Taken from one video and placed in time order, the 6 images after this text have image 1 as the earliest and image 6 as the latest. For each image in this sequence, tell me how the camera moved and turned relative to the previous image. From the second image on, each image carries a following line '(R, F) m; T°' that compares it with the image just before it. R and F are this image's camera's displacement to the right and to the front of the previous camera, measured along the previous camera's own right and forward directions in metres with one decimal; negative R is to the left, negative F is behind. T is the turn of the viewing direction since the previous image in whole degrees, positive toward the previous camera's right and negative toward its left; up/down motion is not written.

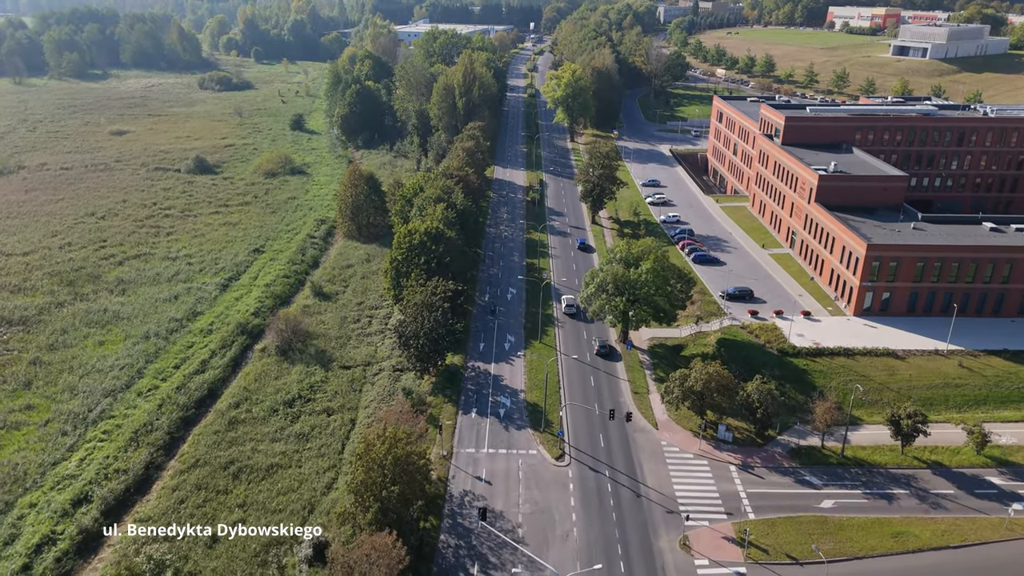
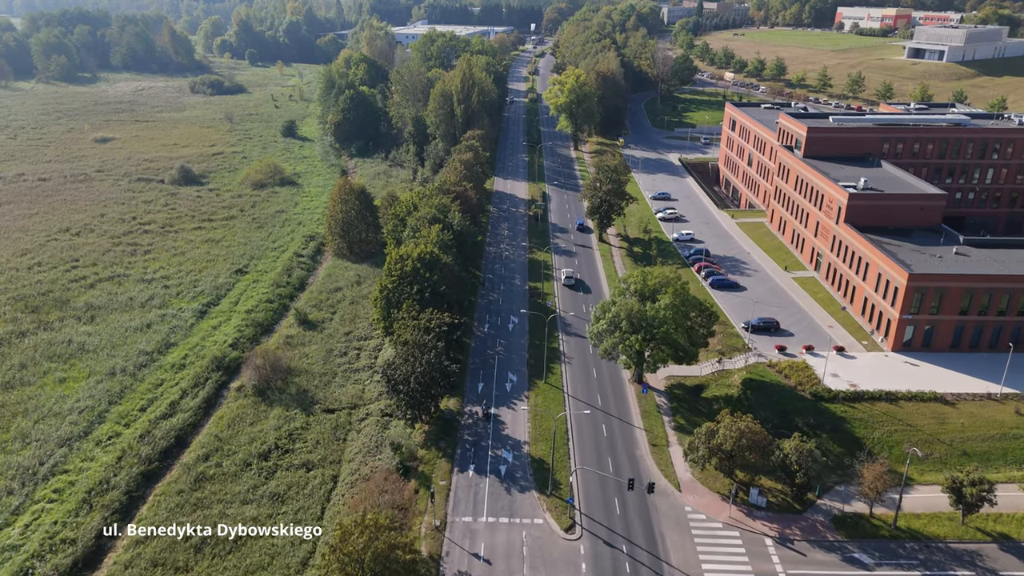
(-0.1, +6.3) m; 0°
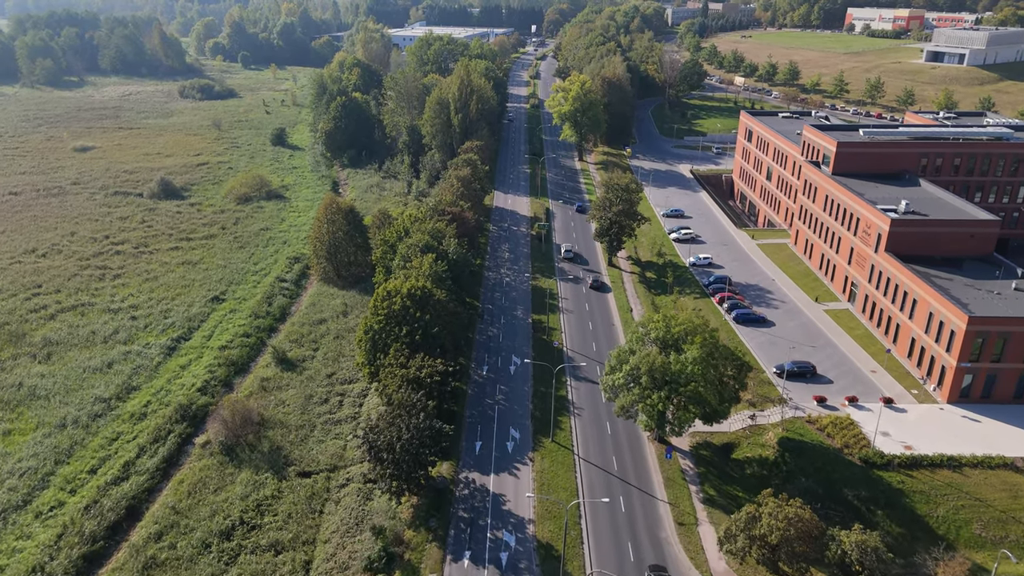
(-0.1, +7.3) m; 0°
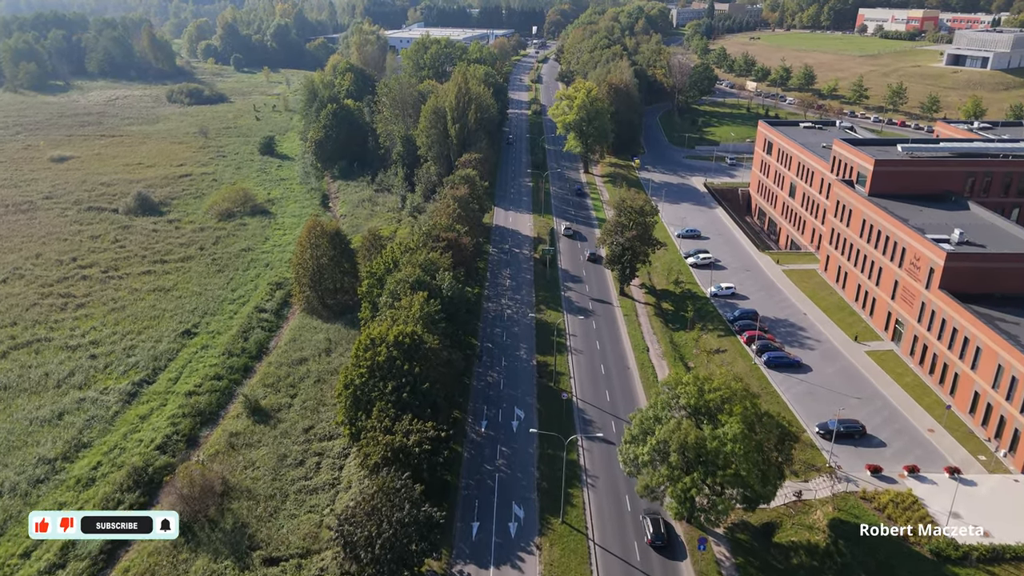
(-0.2, +7.5) m; 0°
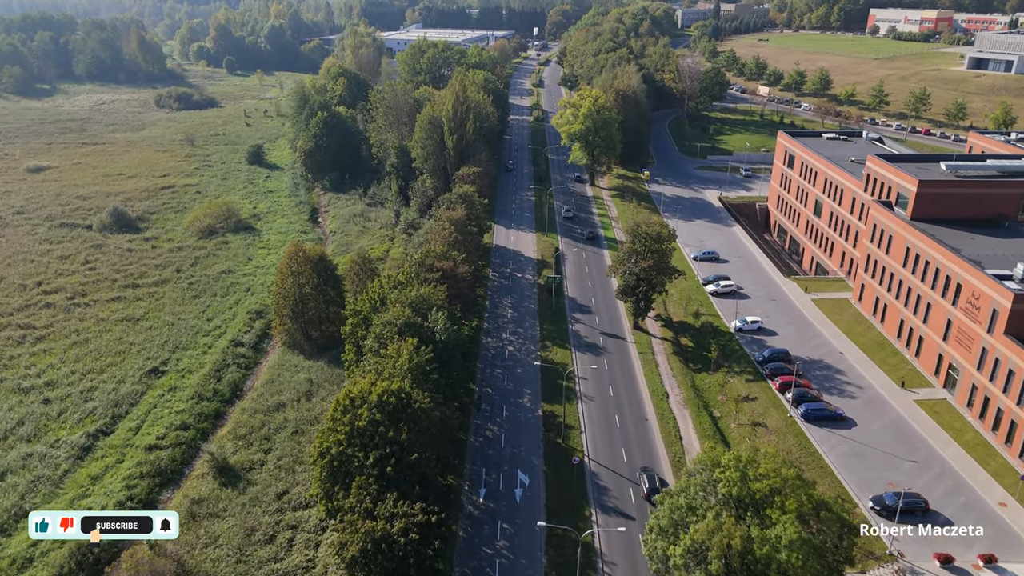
(-0.2, +7.0) m; 0°
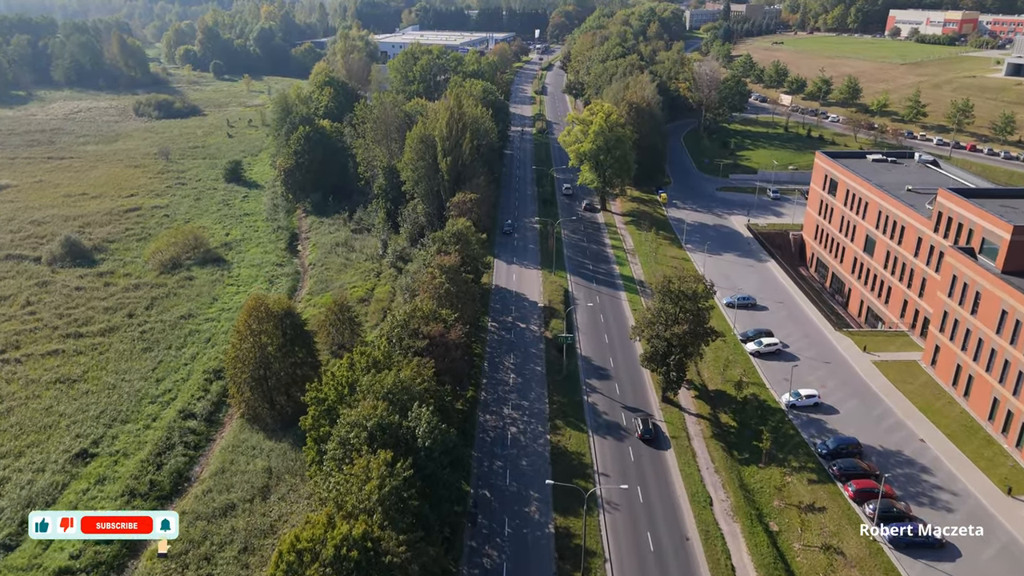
(-0.2, +11.2) m; 0°
